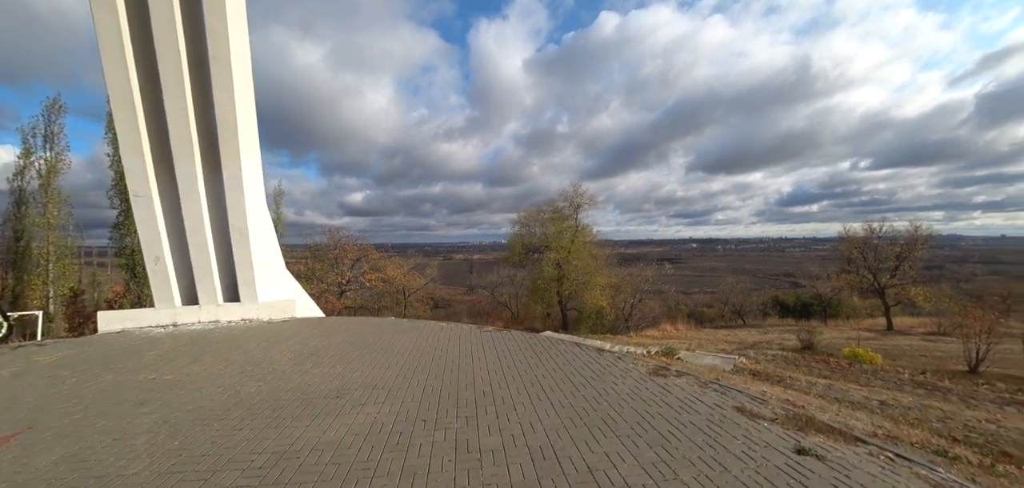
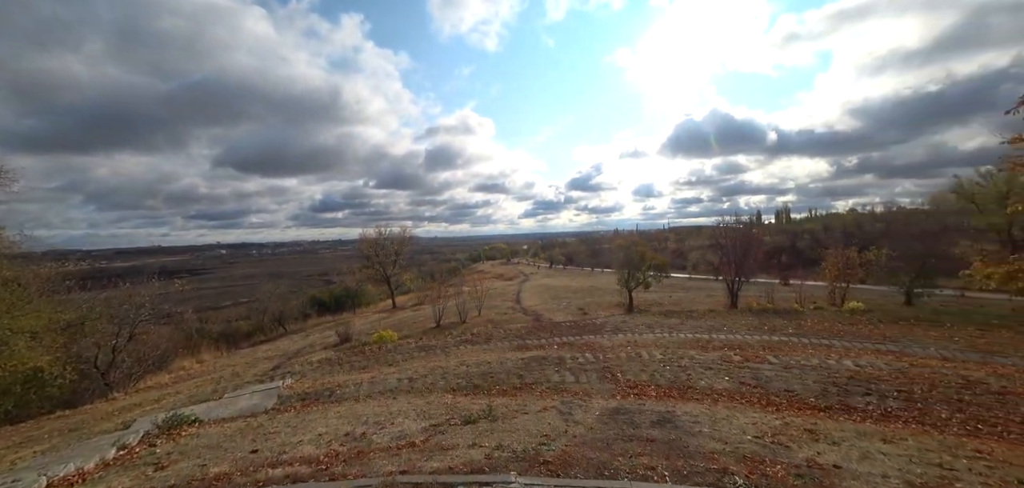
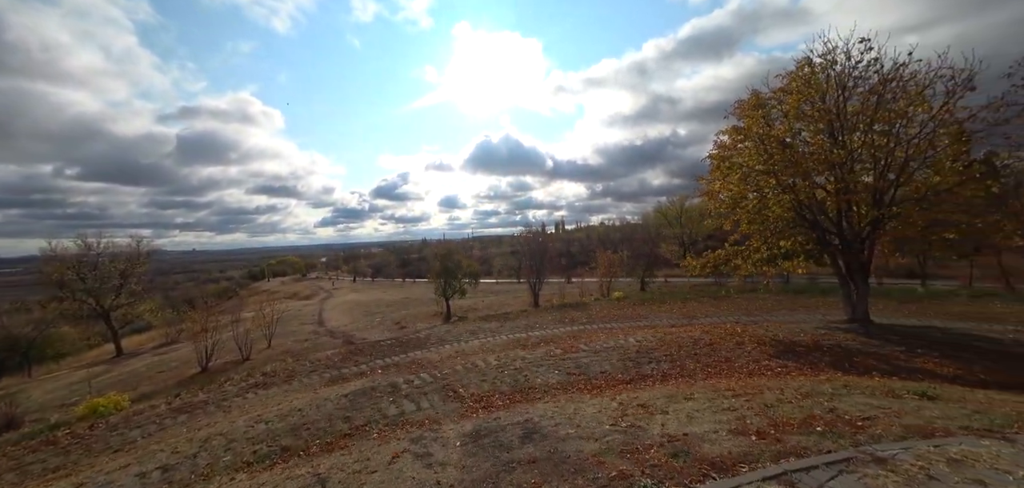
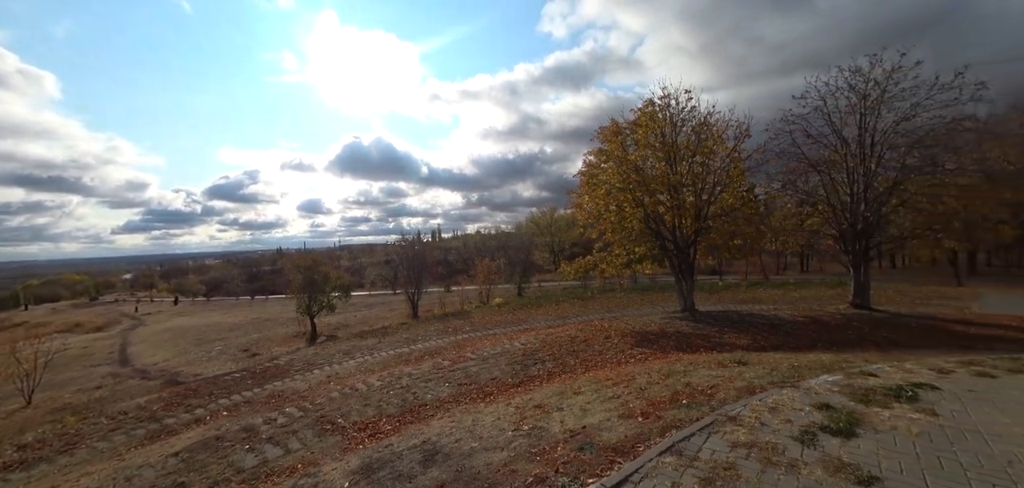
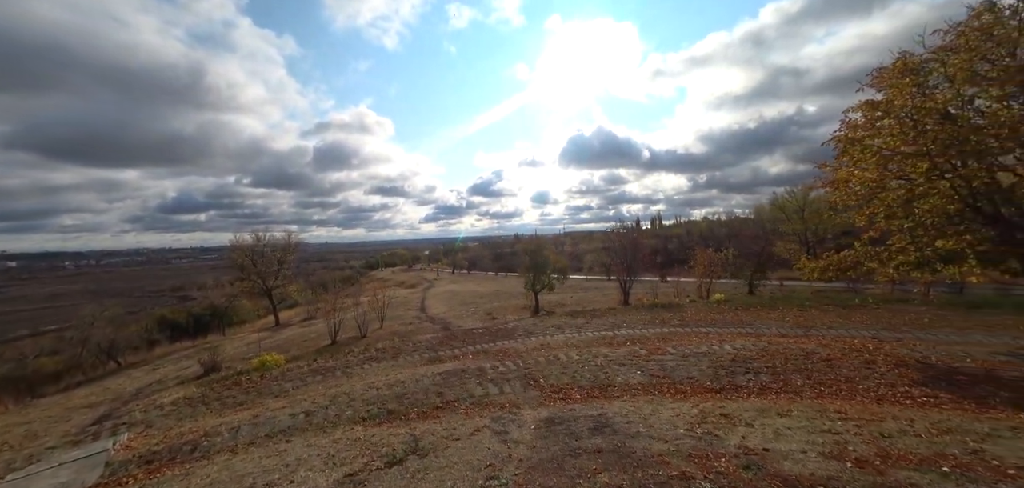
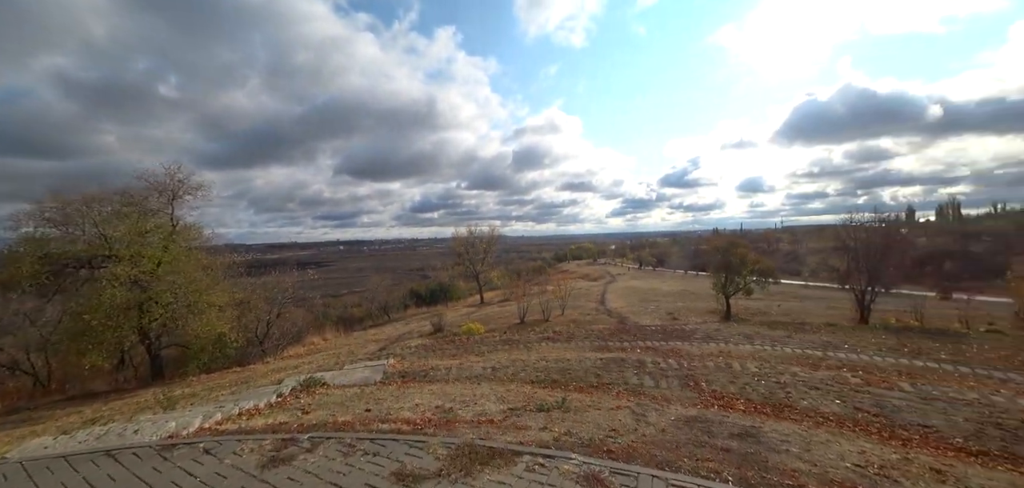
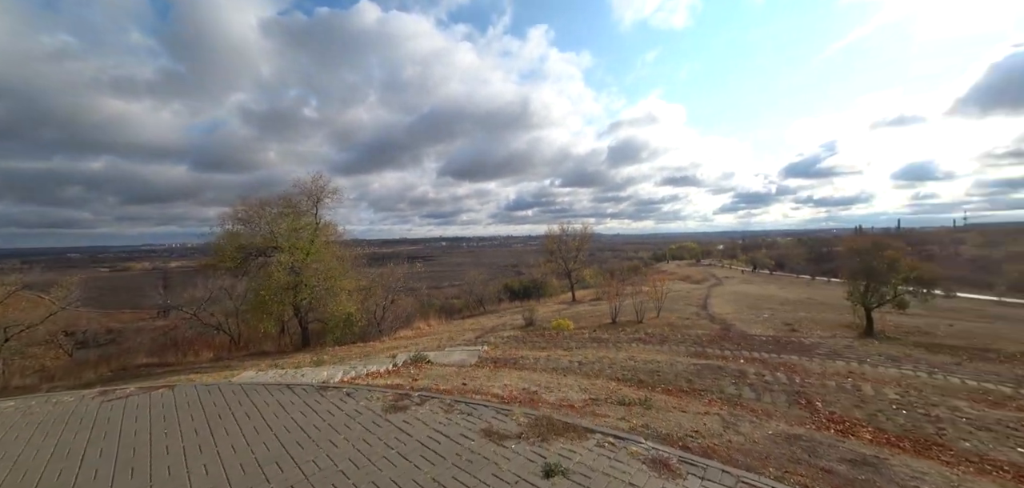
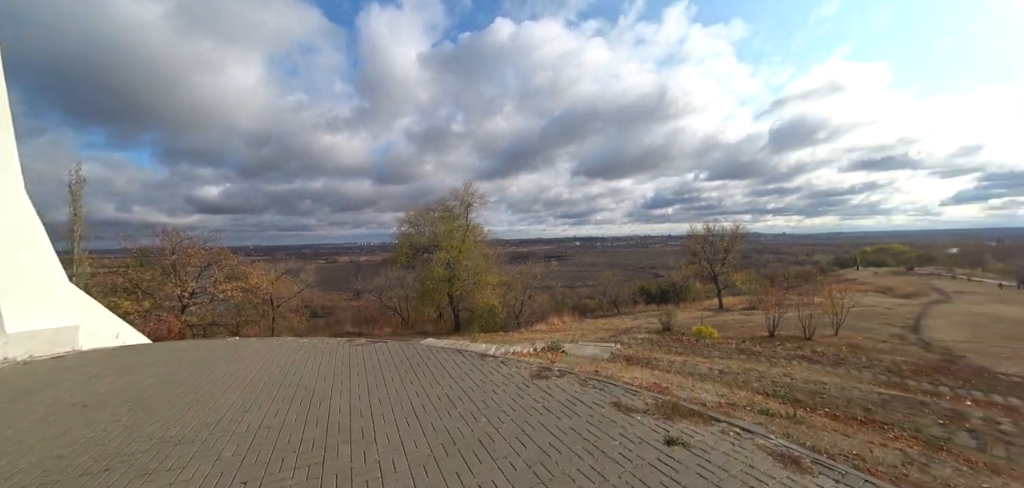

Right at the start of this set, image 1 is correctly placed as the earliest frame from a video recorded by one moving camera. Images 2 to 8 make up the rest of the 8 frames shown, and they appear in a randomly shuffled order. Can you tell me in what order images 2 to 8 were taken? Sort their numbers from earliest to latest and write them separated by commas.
8, 7, 6, 2, 5, 3, 4
